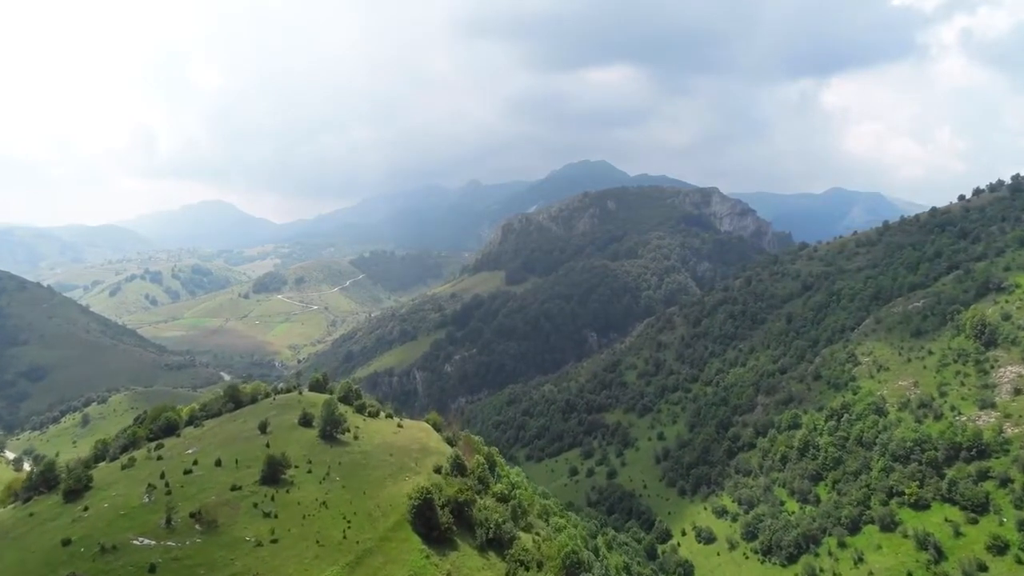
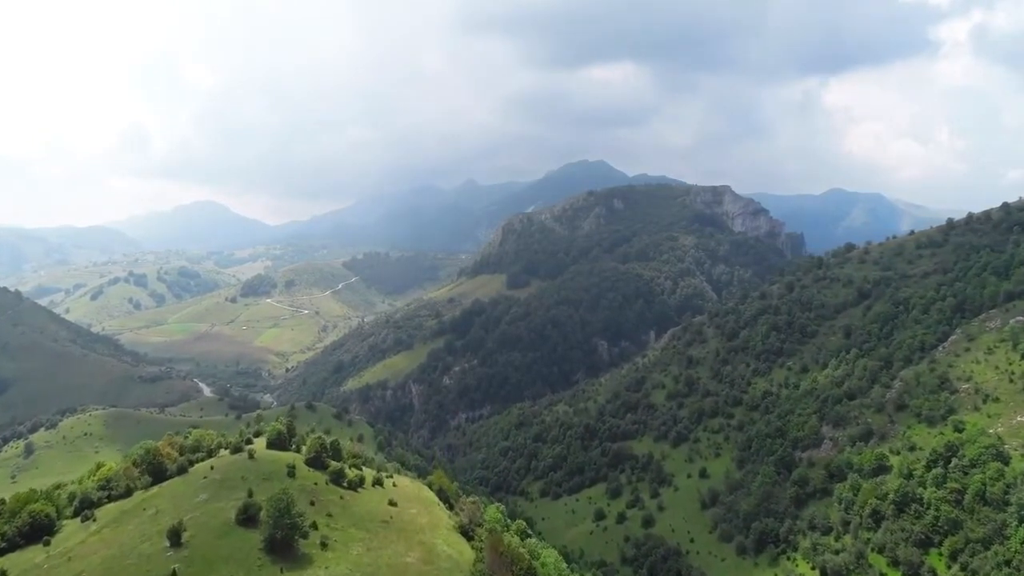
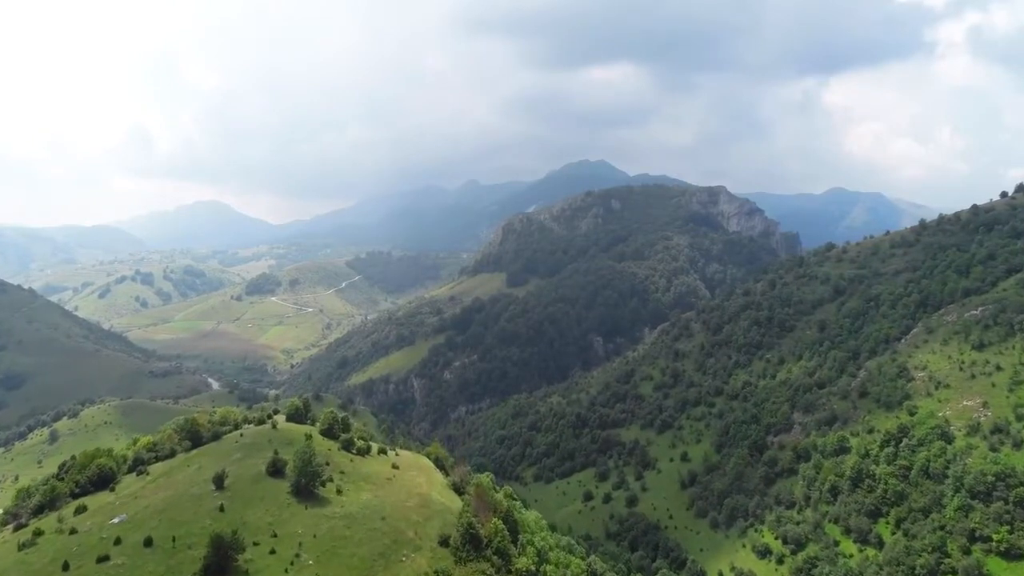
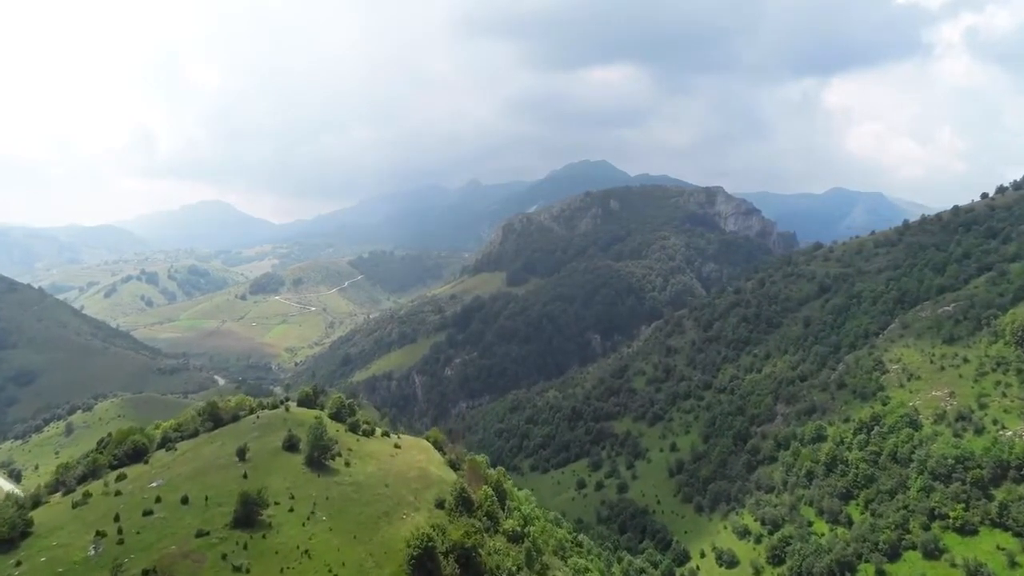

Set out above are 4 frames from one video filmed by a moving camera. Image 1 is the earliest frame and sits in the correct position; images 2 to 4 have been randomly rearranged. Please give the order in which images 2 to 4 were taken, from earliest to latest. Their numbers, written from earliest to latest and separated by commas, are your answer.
4, 3, 2
